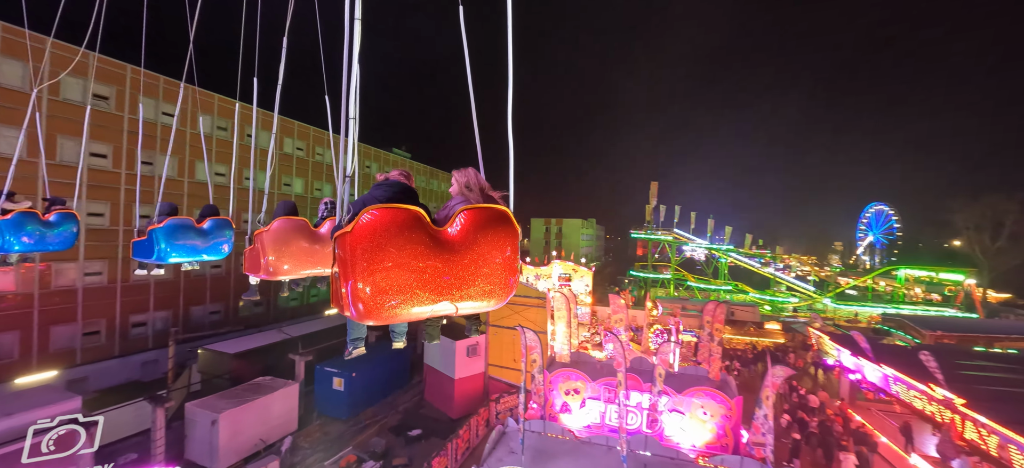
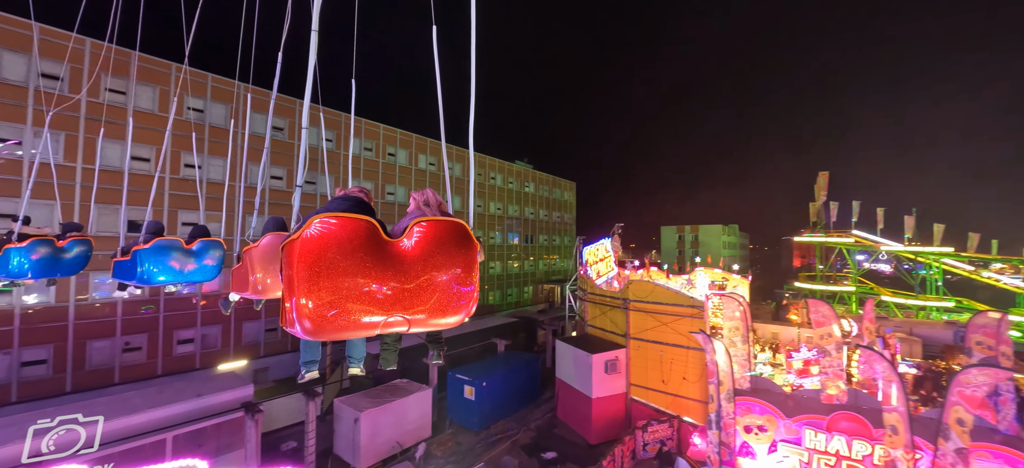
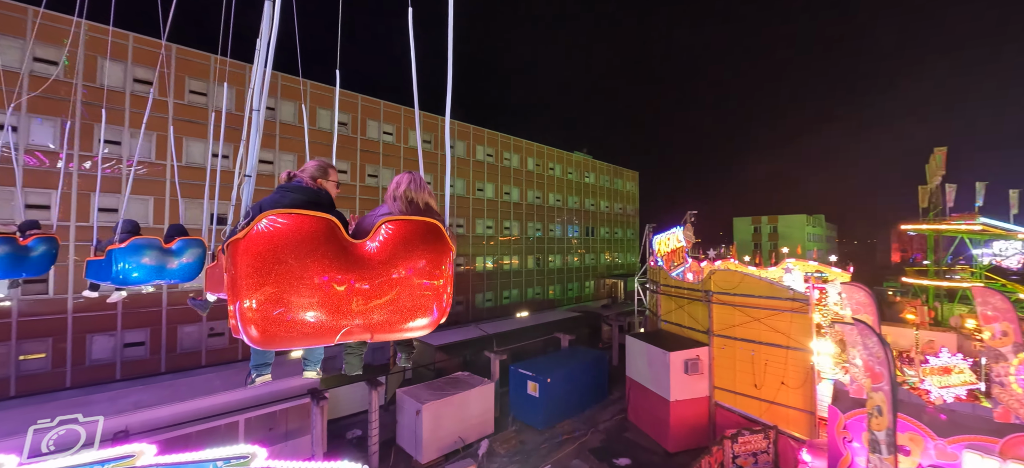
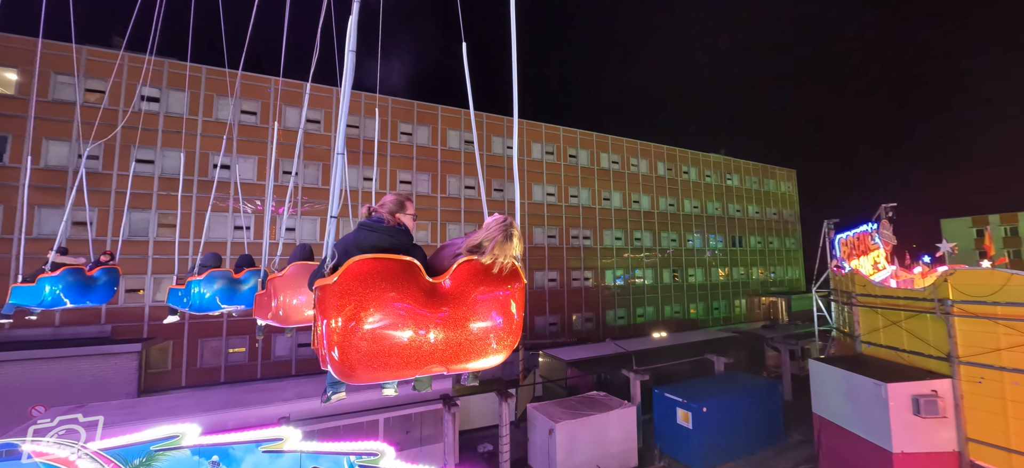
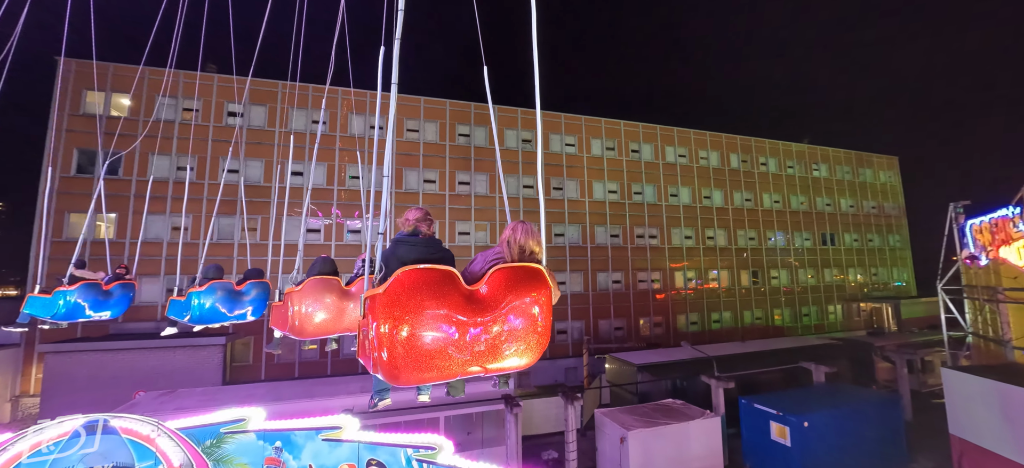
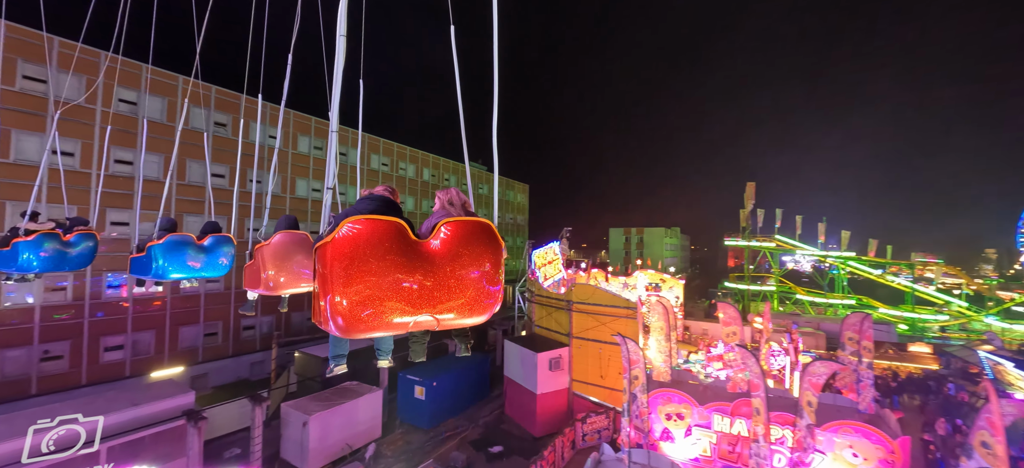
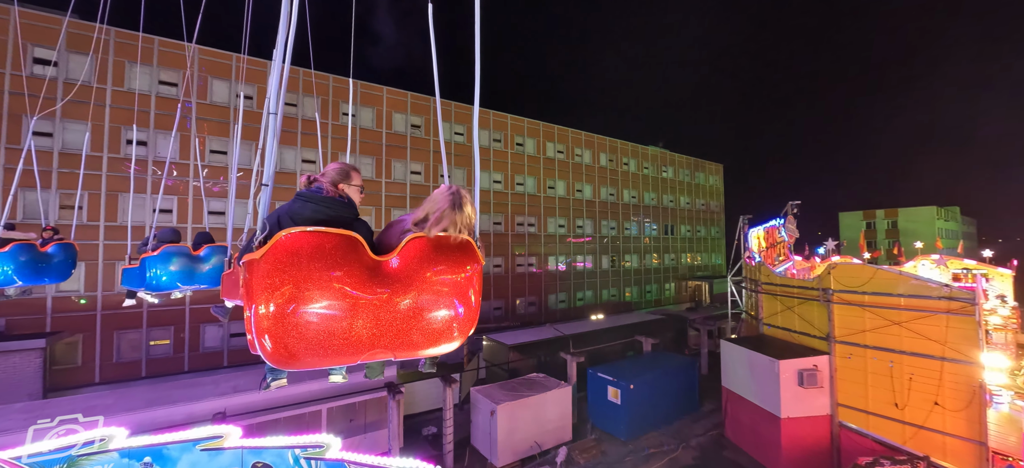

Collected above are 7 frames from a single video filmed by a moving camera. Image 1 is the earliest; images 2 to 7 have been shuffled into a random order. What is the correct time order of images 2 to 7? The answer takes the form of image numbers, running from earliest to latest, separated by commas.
6, 2, 3, 7, 4, 5
